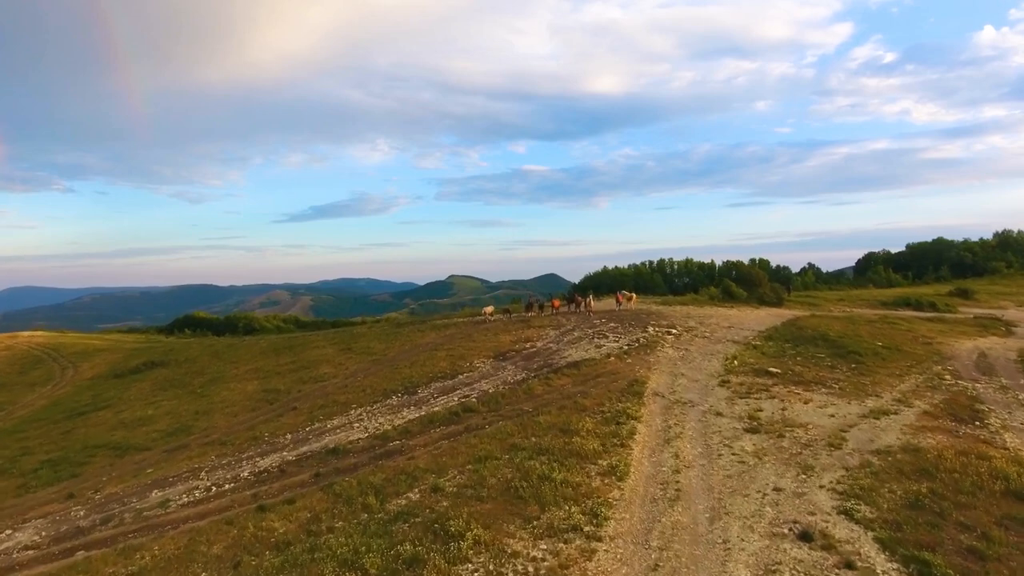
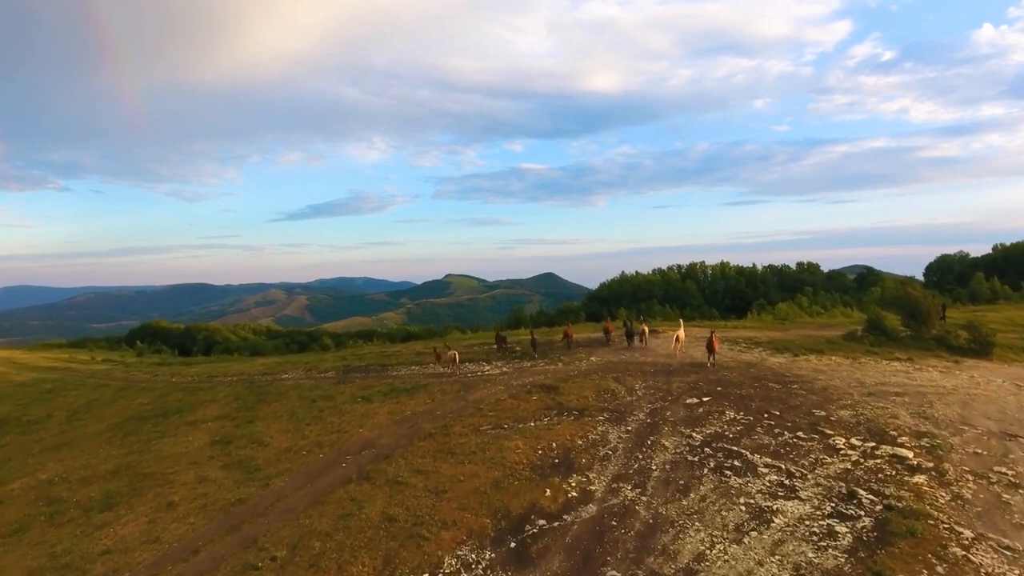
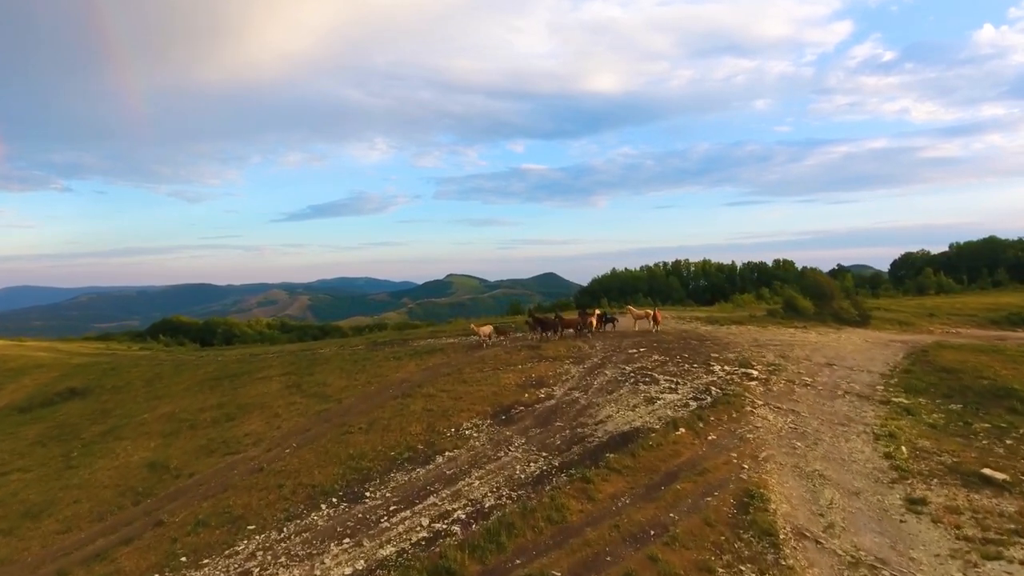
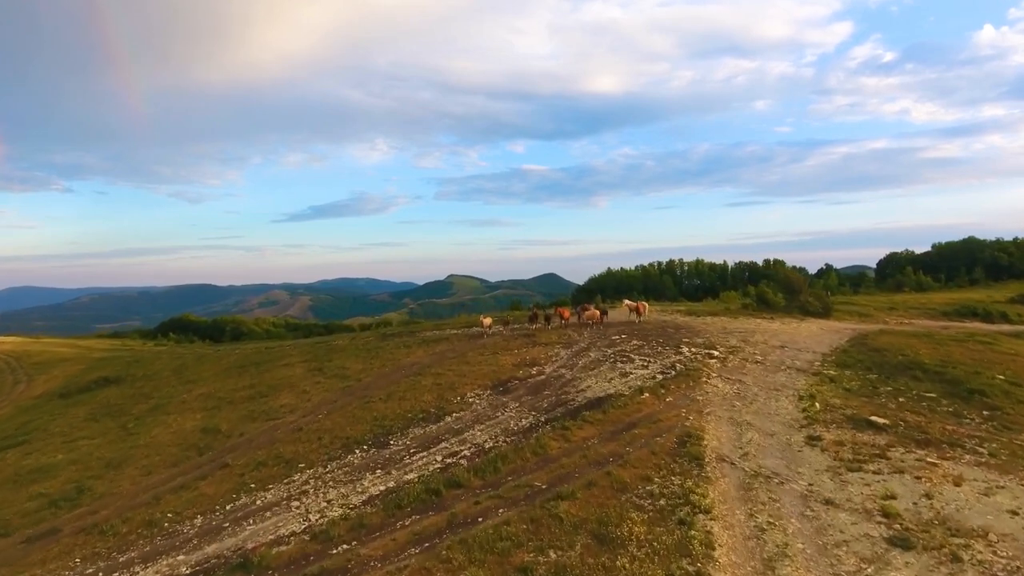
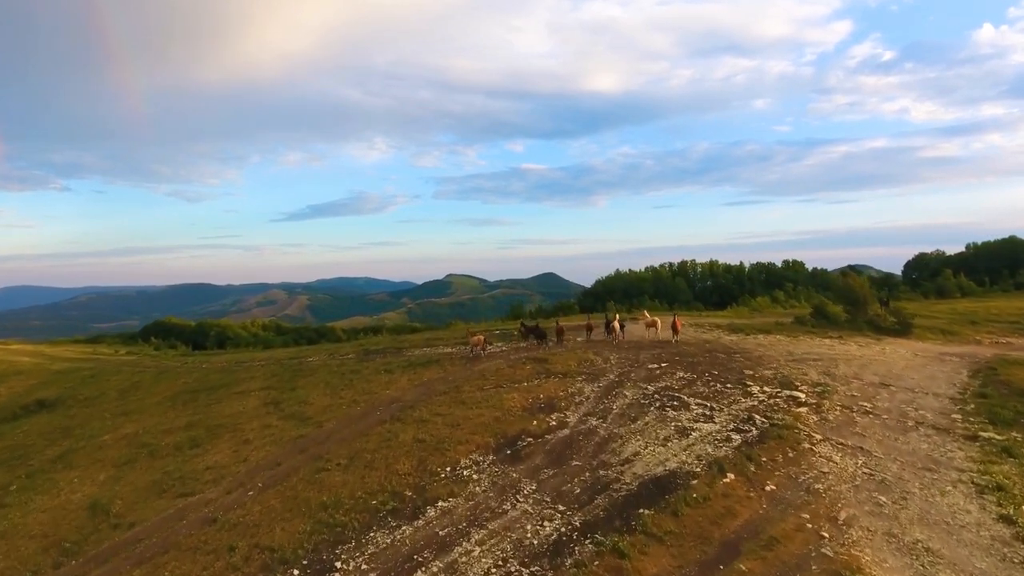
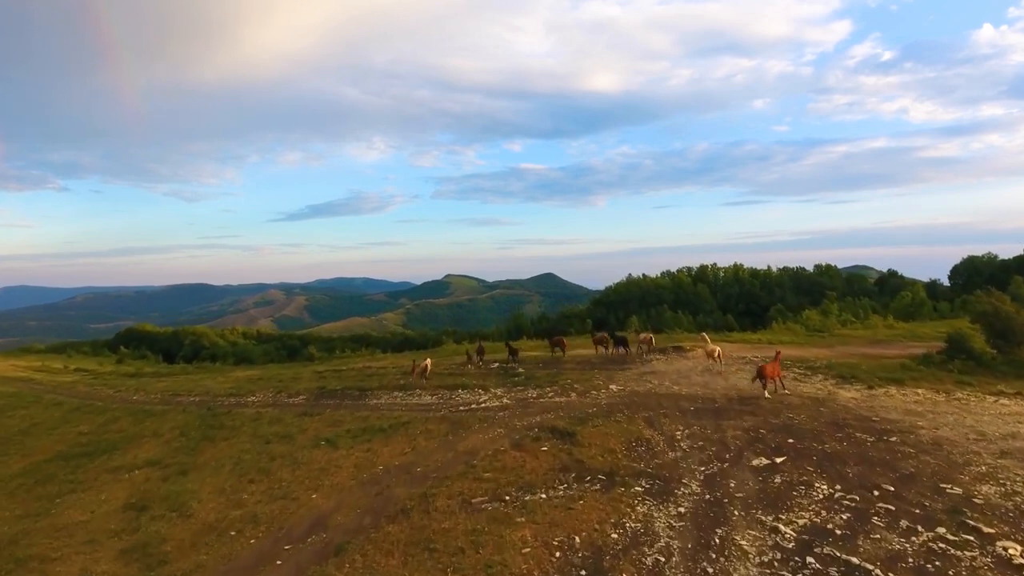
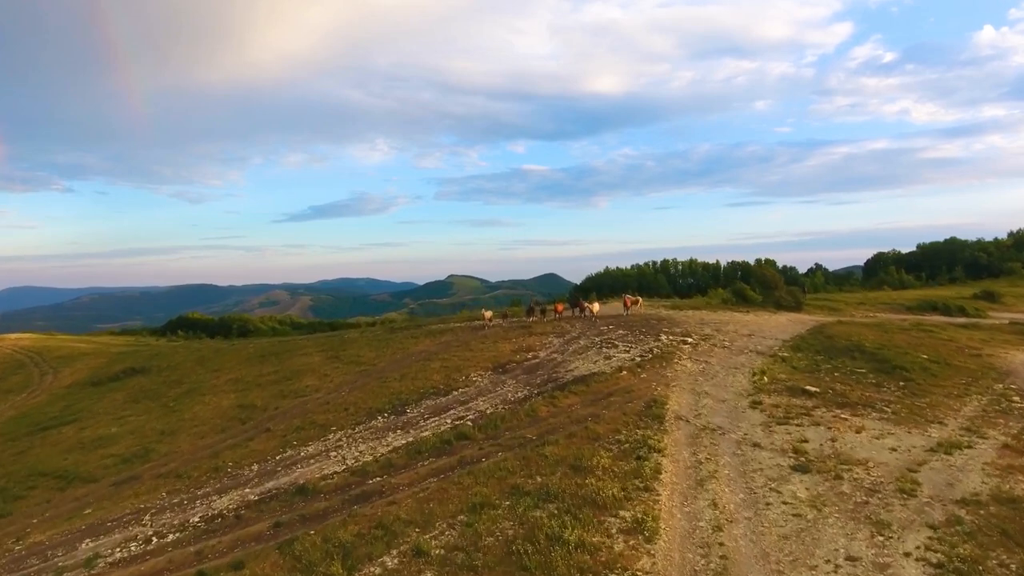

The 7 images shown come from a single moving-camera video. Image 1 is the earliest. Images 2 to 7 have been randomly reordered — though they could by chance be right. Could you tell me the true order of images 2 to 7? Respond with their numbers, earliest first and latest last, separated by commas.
7, 4, 3, 5, 2, 6
